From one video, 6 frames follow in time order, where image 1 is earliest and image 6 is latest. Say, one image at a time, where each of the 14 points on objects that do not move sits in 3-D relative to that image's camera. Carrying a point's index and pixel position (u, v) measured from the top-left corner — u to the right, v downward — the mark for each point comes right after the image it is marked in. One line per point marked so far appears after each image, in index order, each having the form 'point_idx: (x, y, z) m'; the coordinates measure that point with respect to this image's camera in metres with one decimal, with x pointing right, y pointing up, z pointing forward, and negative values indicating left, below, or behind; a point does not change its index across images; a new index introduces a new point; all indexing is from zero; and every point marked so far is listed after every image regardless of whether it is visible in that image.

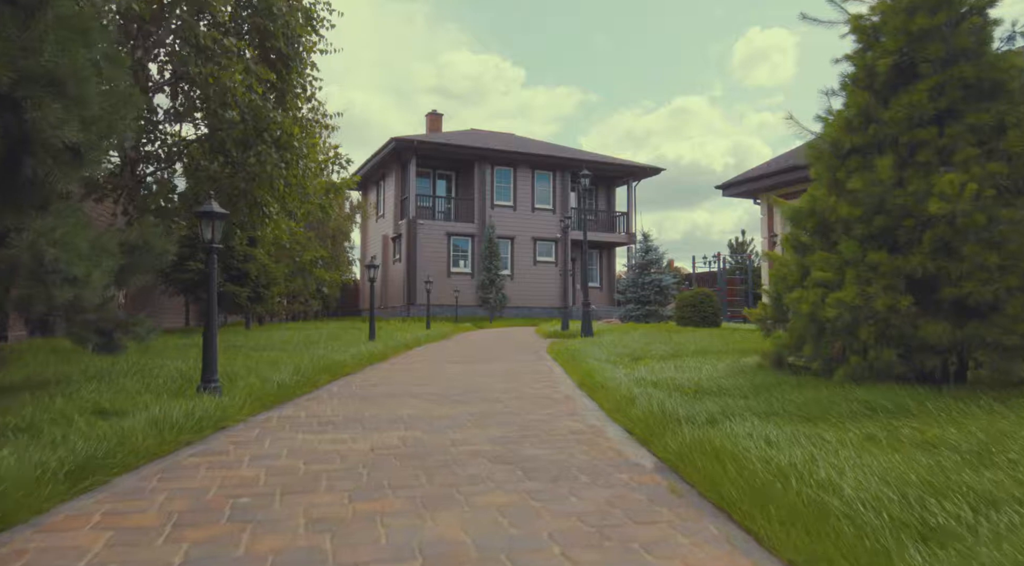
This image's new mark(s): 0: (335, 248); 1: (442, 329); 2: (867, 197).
0: (-5.2, +1.0, +19.1) m
1: (-1.5, -1.0, +13.9) m
2: (+2.2, +0.5, +4.0) m
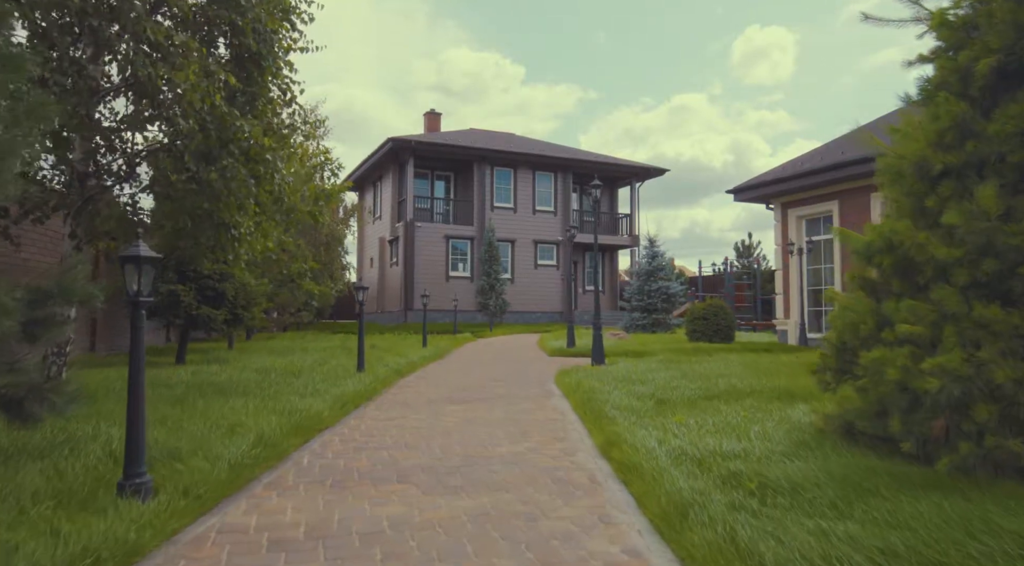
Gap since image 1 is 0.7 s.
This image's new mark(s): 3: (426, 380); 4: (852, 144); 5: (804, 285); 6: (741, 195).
0: (-5.2, +0.8, +18.3) m
1: (-1.5, -1.3, +13.1) m
2: (+2.3, +0.2, +3.2) m
3: (-1.1, -1.2, +8.2) m
4: (+8.0, +3.3, +15.5) m
5: (+7.4, -0.1, +16.4) m
6: (+6.1, +2.4, +17.5) m
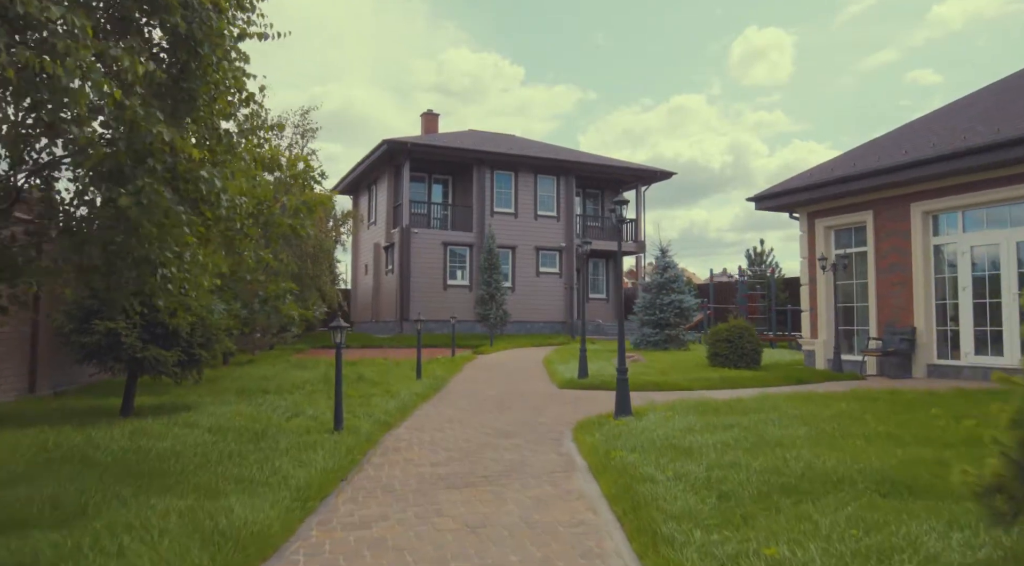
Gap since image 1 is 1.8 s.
0: (-5.1, +0.4, +16.9) m
1: (-1.4, -1.7, +11.7) m
2: (+2.4, -0.1, +1.8) m
3: (-1.0, -1.6, +6.8) m
4: (+8.1, +2.9, +14.1) m
5: (+7.4, -0.4, +15.0) m
6: (+6.2, +2.0, +16.1) m
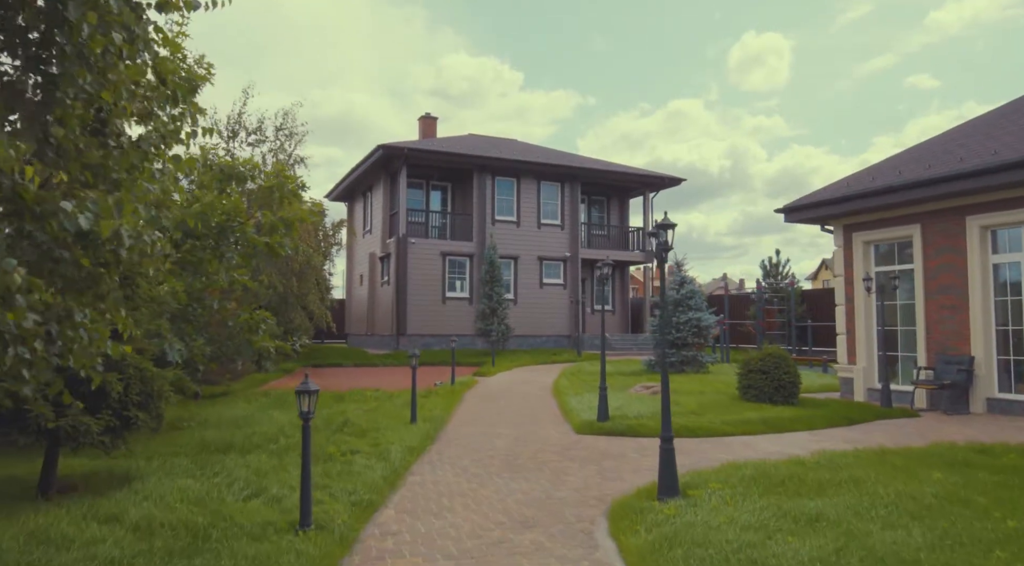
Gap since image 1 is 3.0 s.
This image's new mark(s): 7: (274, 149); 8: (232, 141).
0: (-5.0, -0.1, +15.4) m
1: (-1.2, -2.1, +10.2) m
2: (+2.5, -0.5, +0.4) m
3: (-0.8, -2.0, +5.3) m
4: (+8.3, +2.5, +12.7) m
5: (+7.6, -0.9, +13.6) m
6: (+6.3, +1.5, +14.7) m
7: (-5.9, +3.3, +16.1) m
8: (-7.0, +3.6, +16.4) m
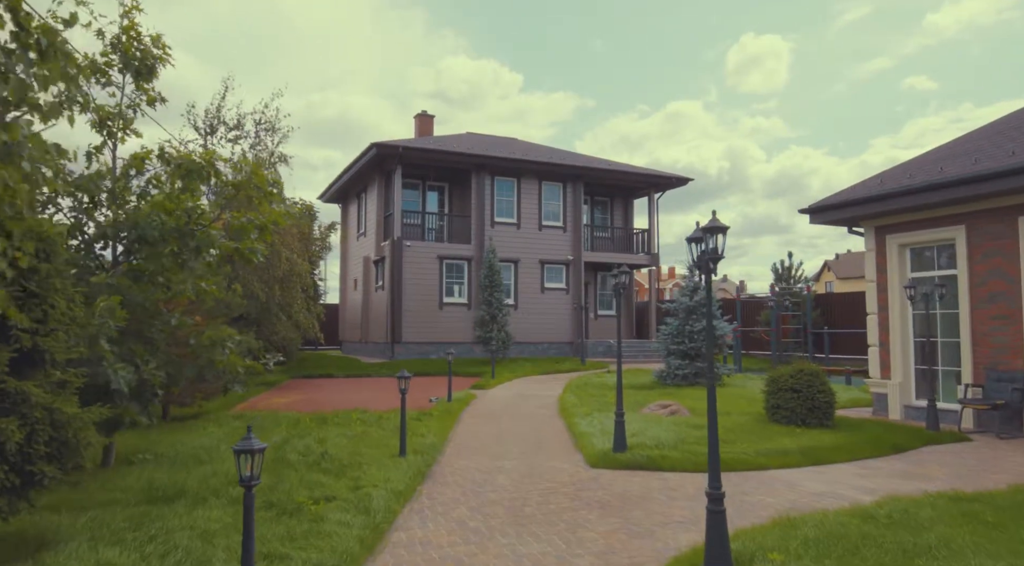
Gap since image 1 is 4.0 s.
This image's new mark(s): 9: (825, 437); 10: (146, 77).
0: (-5.0, -0.2, +14.2) m
1: (-1.2, -2.2, +9.0) m
2: (+2.6, -0.6, -0.8) m
3: (-0.8, -2.1, +4.1) m
4: (+8.3, +2.3, +11.5) m
5: (+7.6, -1.0, +12.4) m
6: (+6.4, +1.4, +13.5) m
7: (-5.9, +3.1, +14.9) m
8: (-7.0, +3.4, +15.2) m
9: (+4.5, -2.2, +9.4) m
10: (-4.6, +2.6, +8.1) m
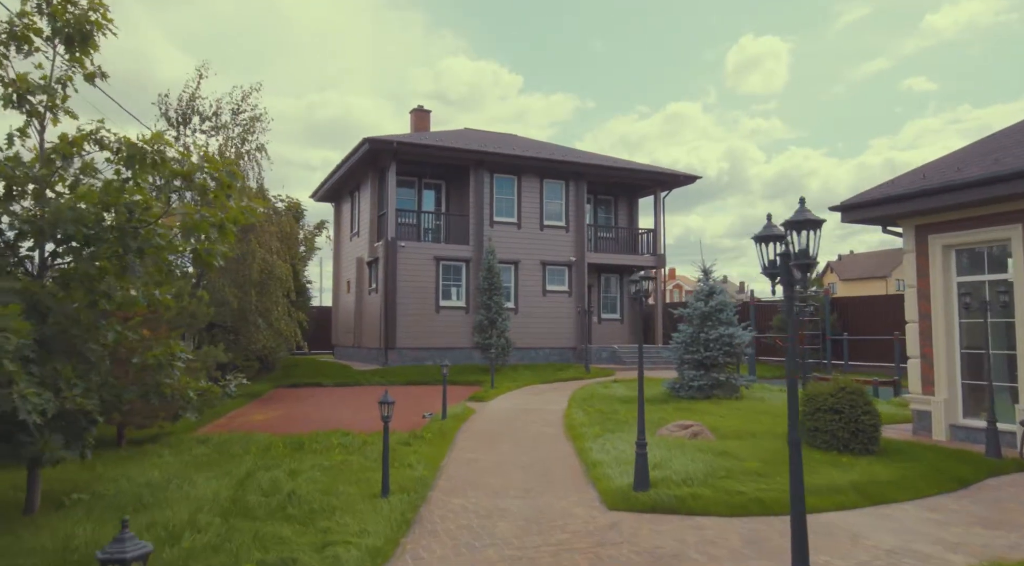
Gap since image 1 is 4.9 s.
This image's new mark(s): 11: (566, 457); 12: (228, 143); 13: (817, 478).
0: (-4.9, -0.3, +12.9) m
1: (-1.2, -2.3, +7.7) m
2: (+2.6, -0.7, -2.1) m
3: (-0.8, -2.2, +2.8) m
4: (+8.3, +2.2, +10.3) m
5: (+7.6, -1.1, +11.1) m
6: (+6.4, +1.3, +12.2) m
7: (-5.9, +3.1, +13.6) m
8: (-7.0, +3.3, +13.9) m
9: (+4.6, -2.3, +8.1) m
10: (-4.5, +2.5, +6.9) m
11: (+0.8, -2.4, +9.0) m
12: (-5.8, +2.9, +13.4) m
13: (+3.6, -2.3, +7.6) m
